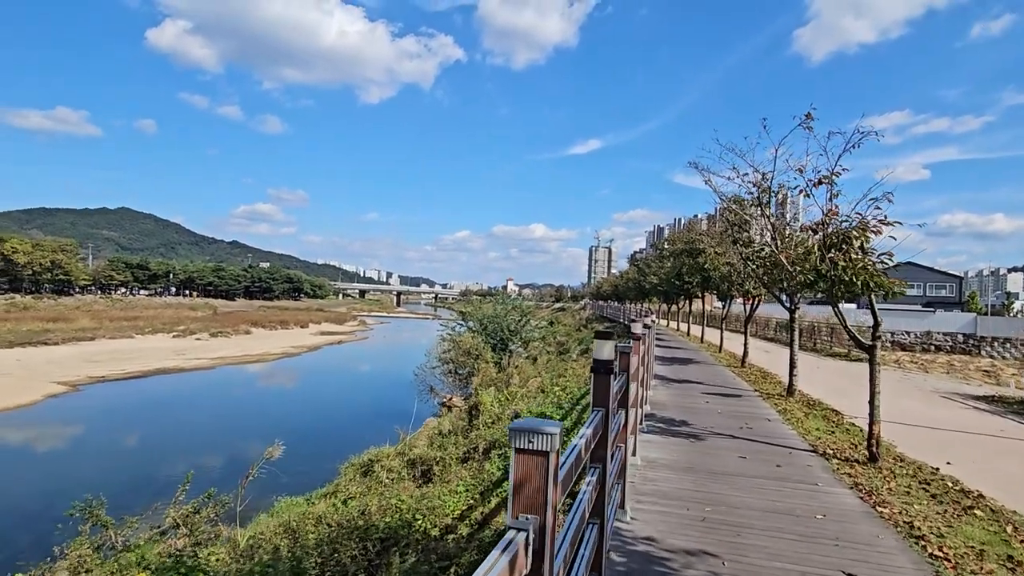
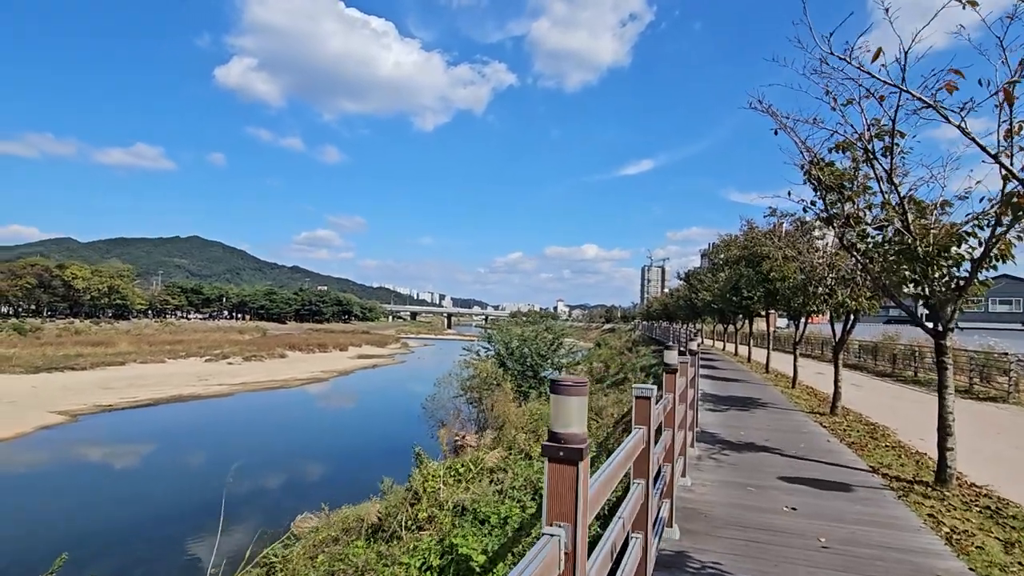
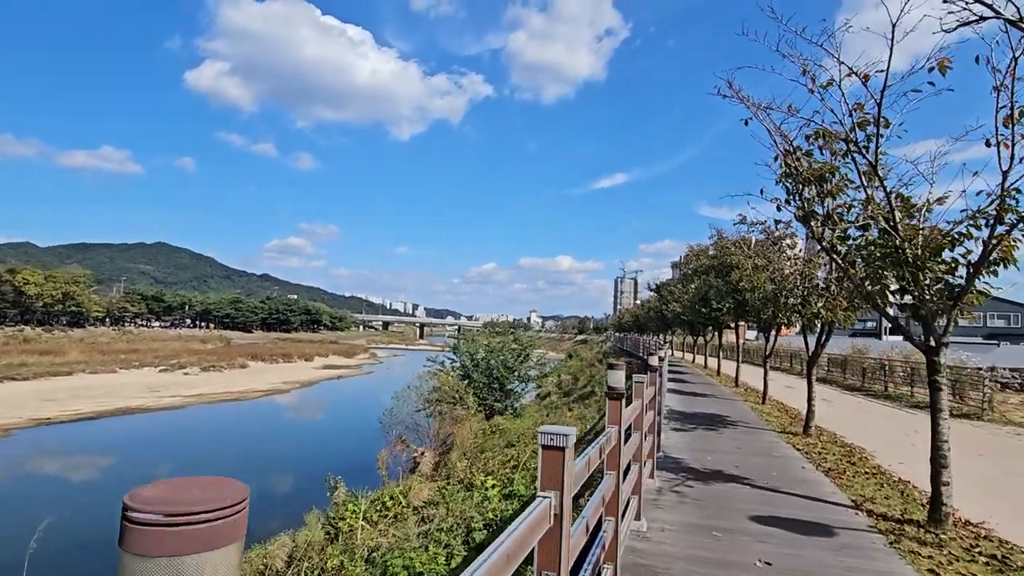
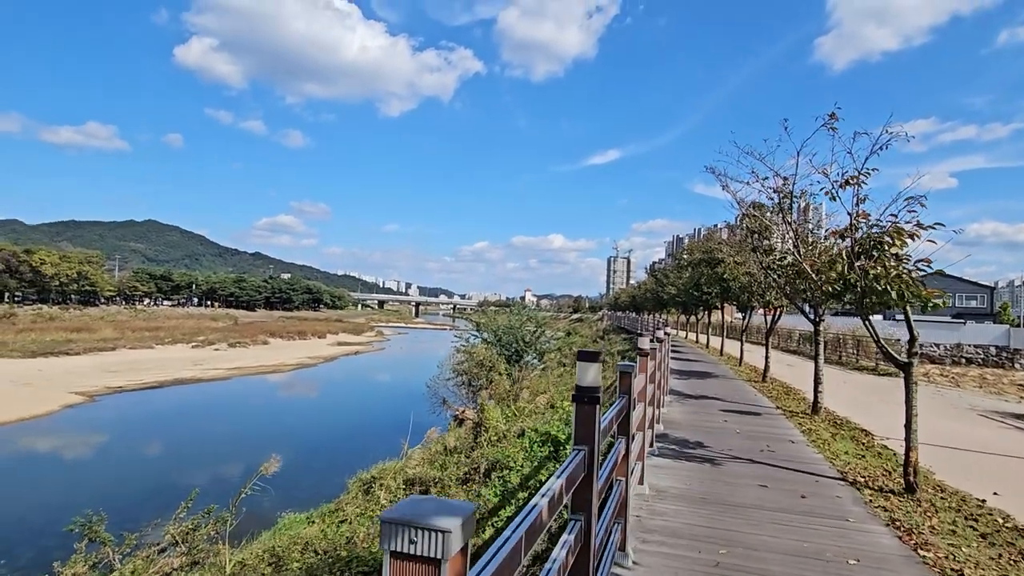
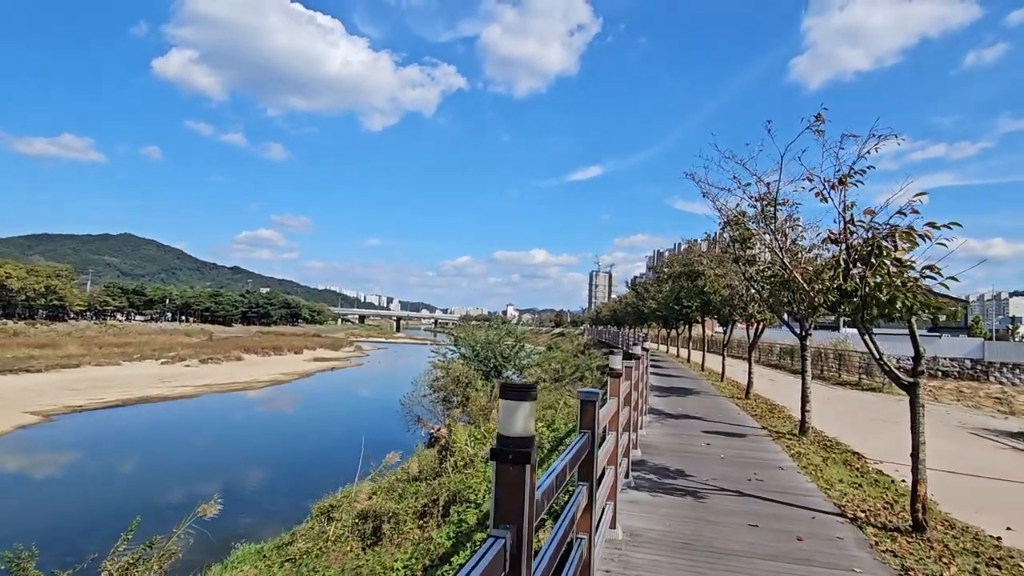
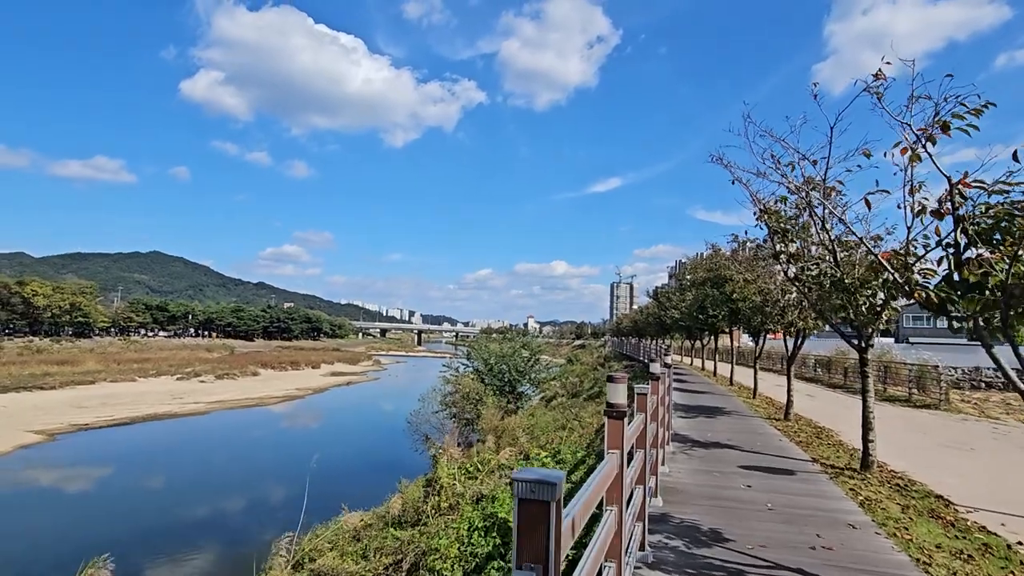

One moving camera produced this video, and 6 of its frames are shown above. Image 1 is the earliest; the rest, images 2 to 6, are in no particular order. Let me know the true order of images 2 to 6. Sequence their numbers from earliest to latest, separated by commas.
4, 5, 6, 2, 3
